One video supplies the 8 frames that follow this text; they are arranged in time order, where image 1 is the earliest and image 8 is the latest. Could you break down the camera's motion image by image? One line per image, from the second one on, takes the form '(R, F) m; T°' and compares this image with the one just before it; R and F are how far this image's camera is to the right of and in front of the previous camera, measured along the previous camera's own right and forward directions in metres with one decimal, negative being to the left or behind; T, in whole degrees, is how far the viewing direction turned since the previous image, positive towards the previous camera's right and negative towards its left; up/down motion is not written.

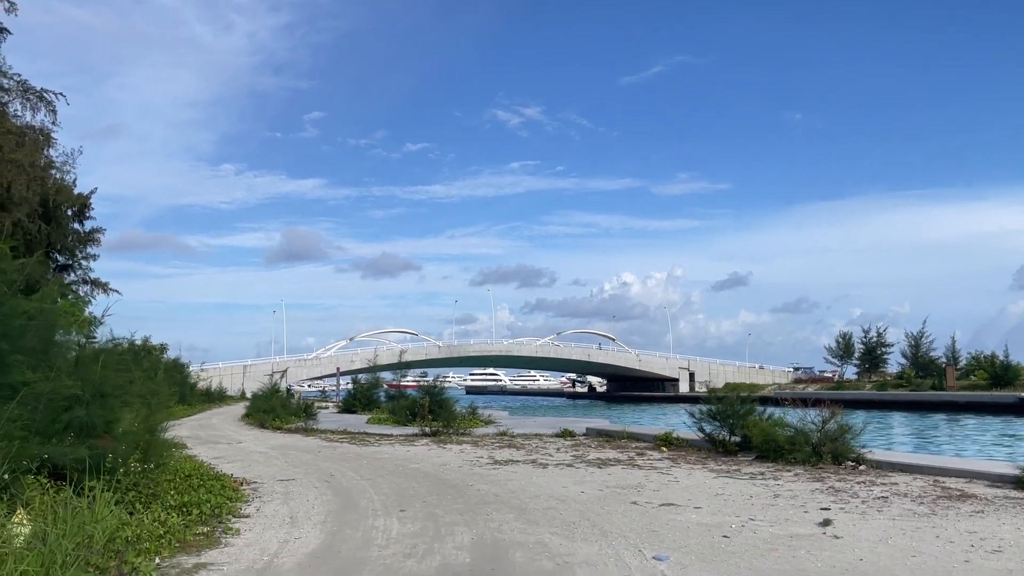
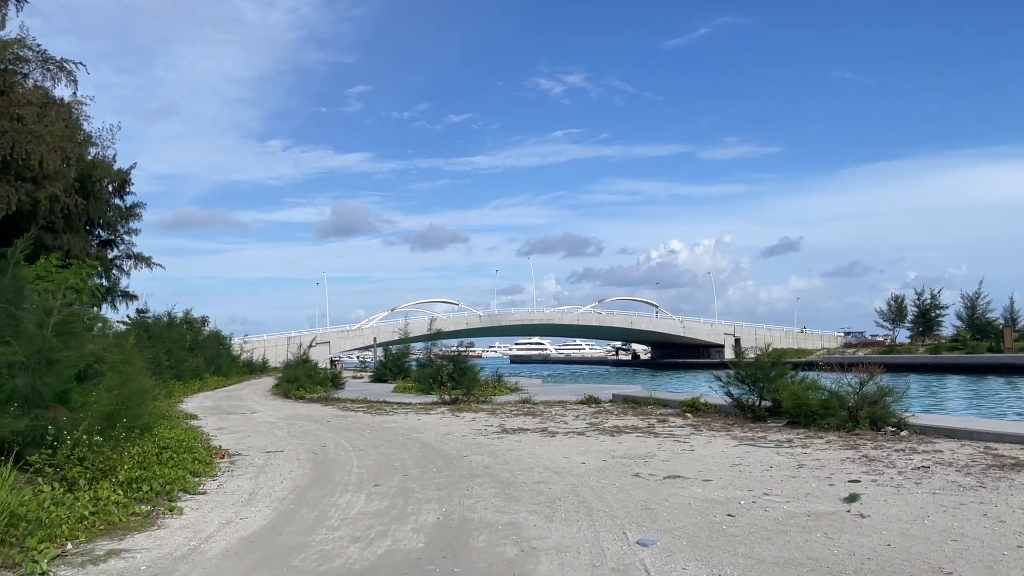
(+0.7, +1.2) m; -3°
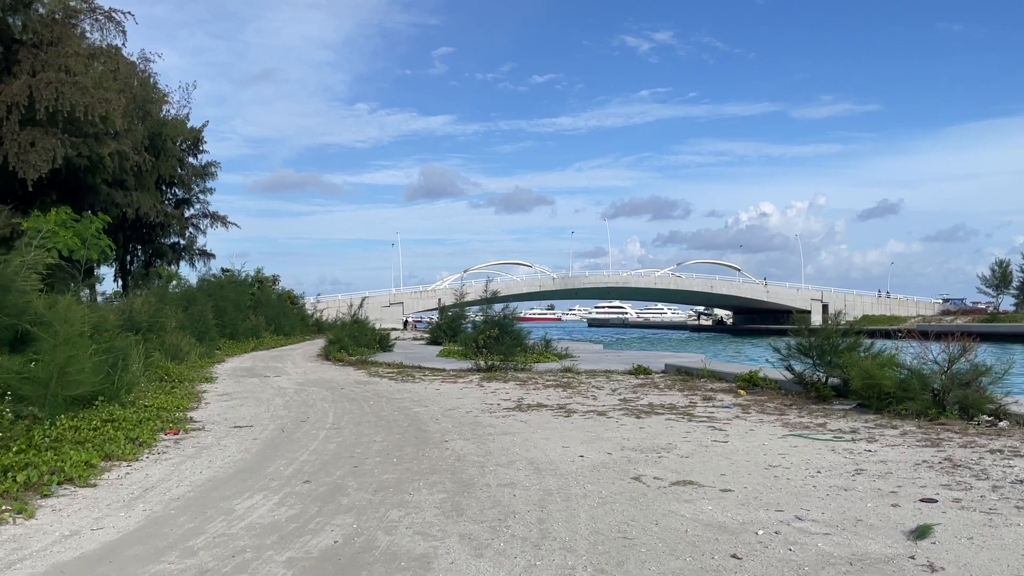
(+1.0, +2.2) m; -6°
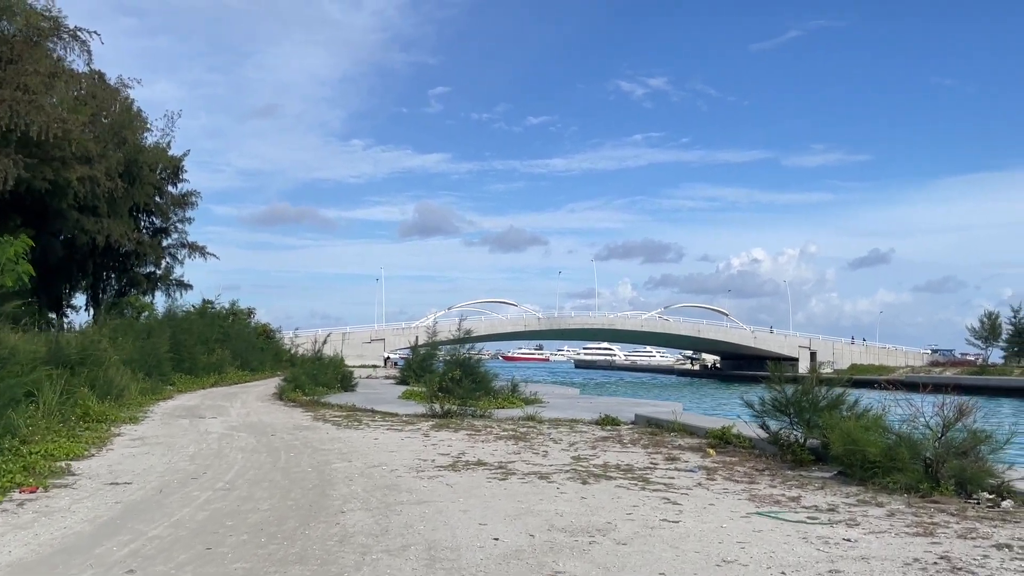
(+0.7, +1.5) m; +1°
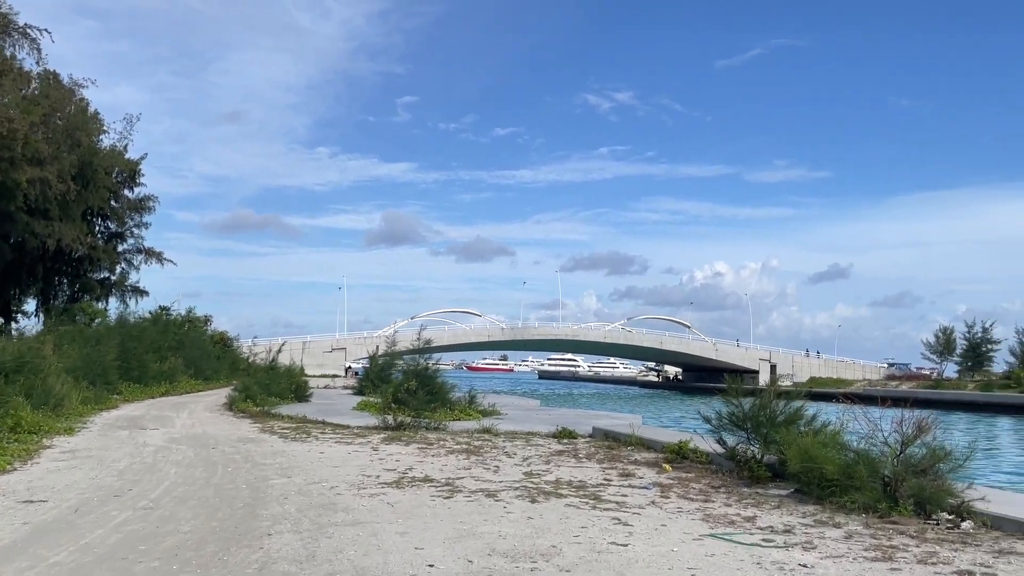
(+0.2, +0.5) m; +2°
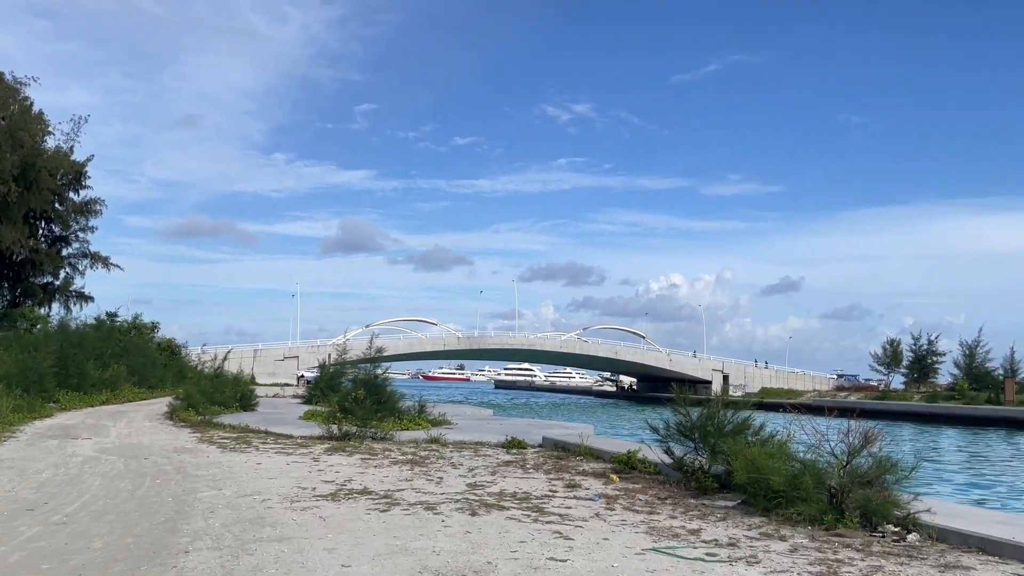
(+0.2, +0.3) m; +3°
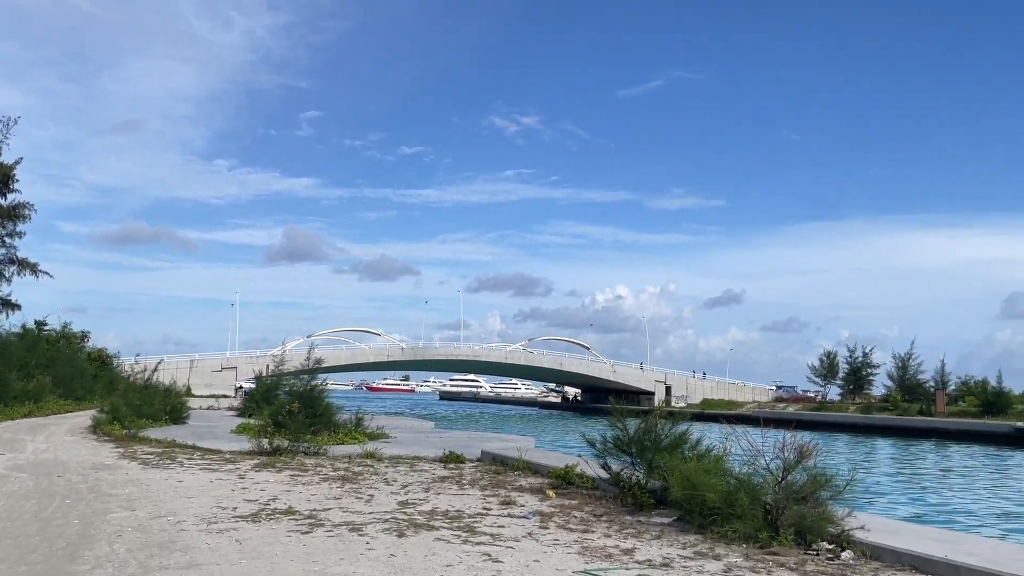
(+0.2, +0.3) m; +4°
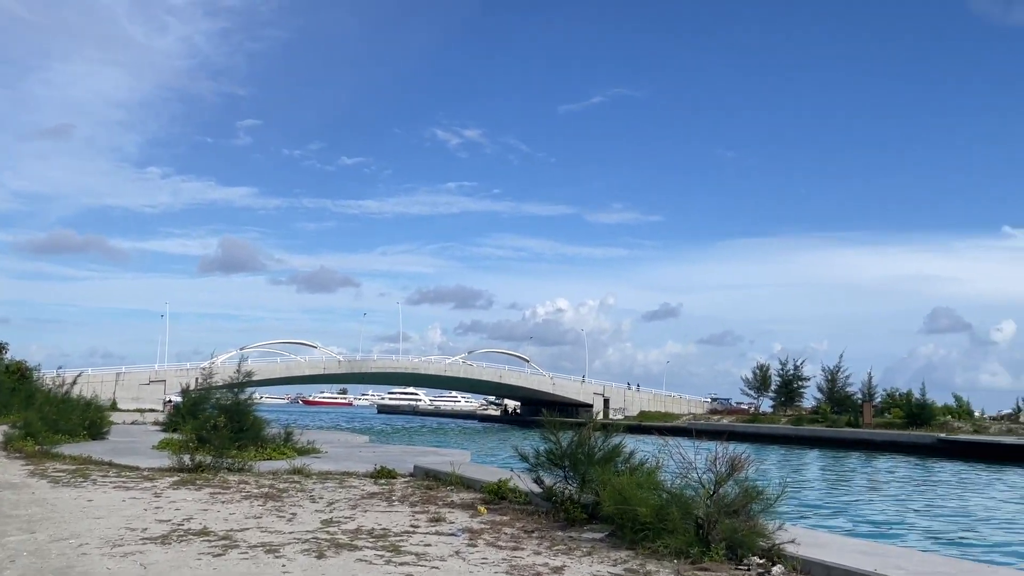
(+0.1, +0.3) m; +4°
